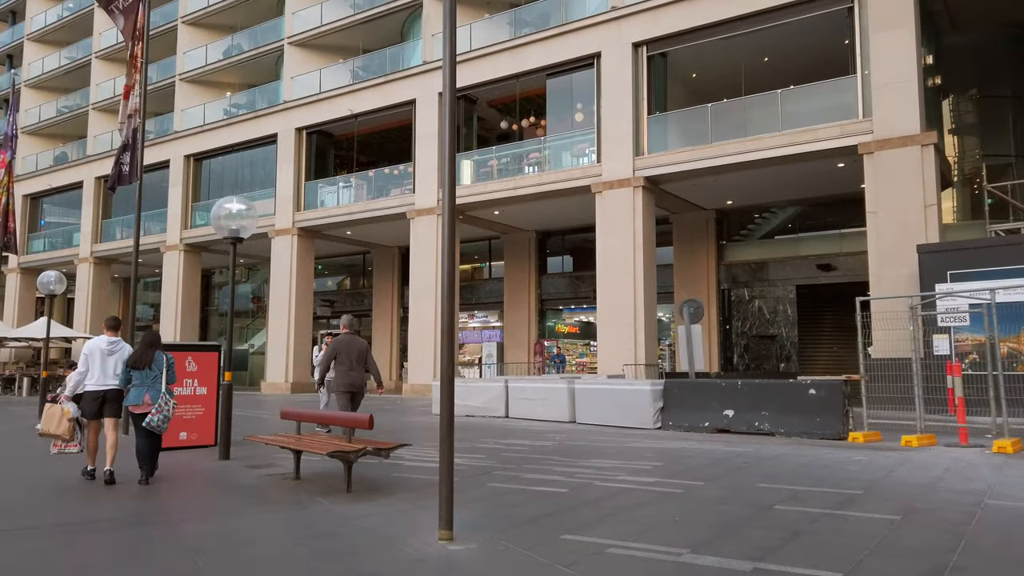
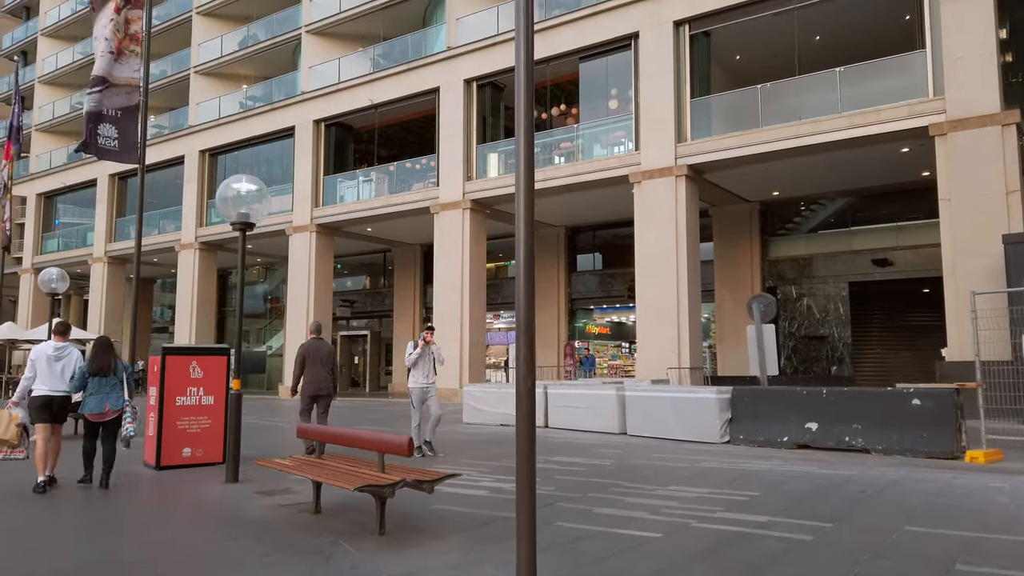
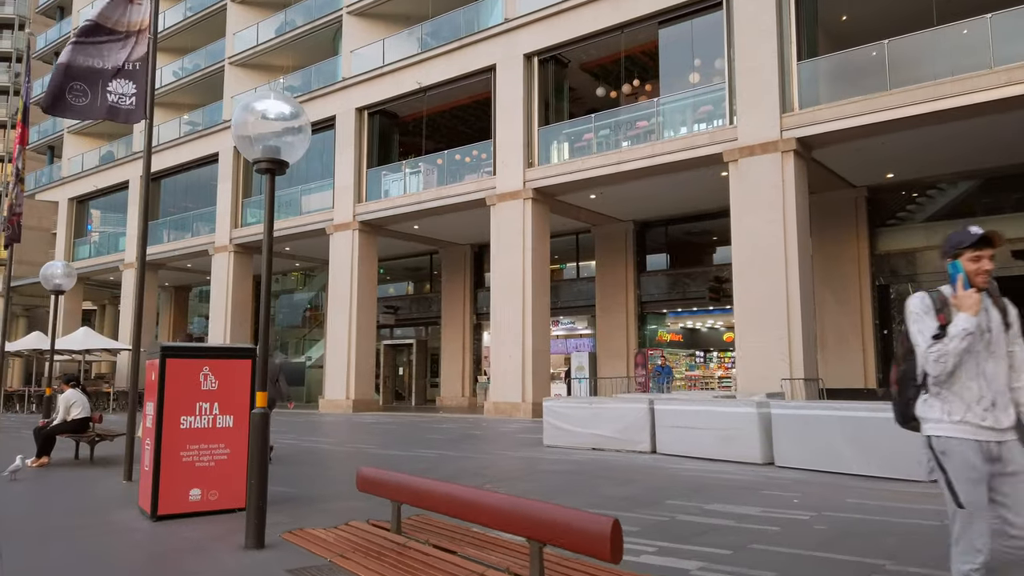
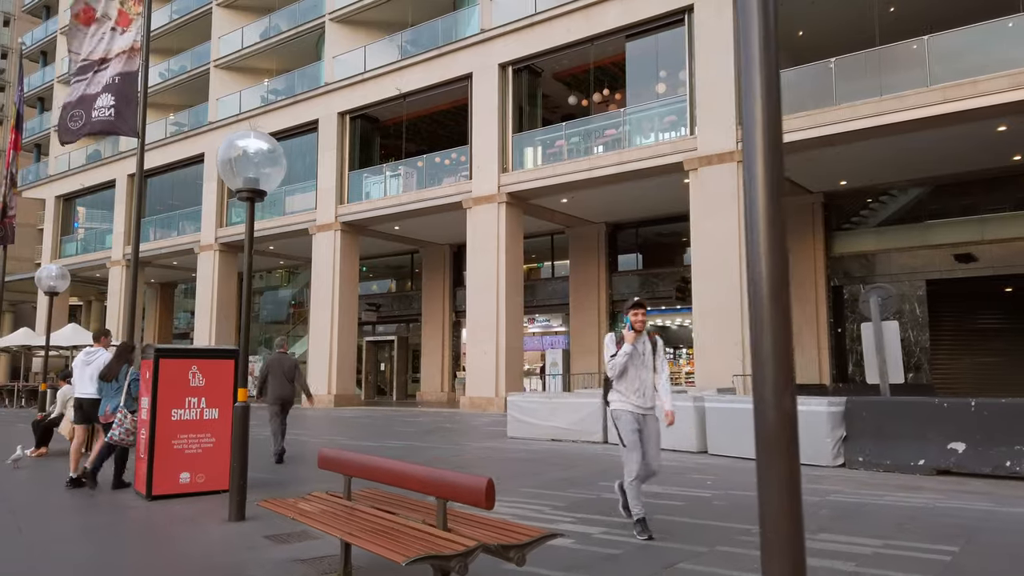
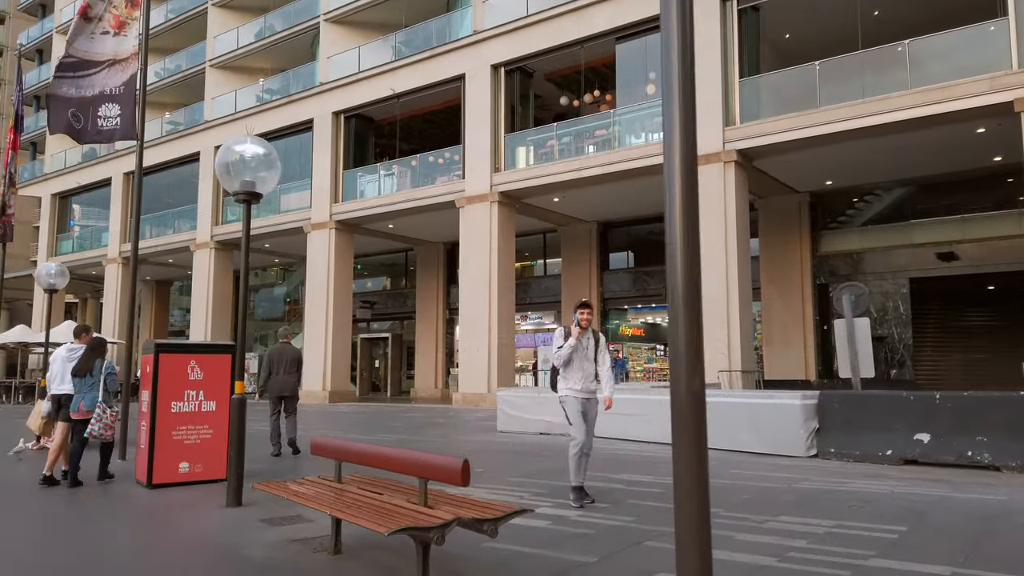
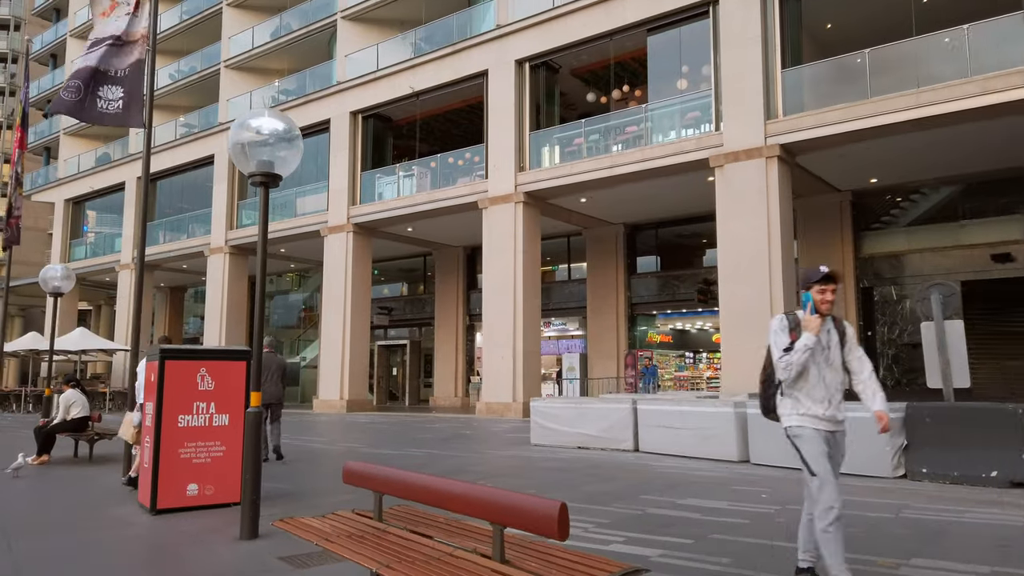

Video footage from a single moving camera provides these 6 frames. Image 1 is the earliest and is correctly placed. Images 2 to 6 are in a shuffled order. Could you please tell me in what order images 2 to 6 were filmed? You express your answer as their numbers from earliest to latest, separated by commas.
2, 5, 4, 6, 3
